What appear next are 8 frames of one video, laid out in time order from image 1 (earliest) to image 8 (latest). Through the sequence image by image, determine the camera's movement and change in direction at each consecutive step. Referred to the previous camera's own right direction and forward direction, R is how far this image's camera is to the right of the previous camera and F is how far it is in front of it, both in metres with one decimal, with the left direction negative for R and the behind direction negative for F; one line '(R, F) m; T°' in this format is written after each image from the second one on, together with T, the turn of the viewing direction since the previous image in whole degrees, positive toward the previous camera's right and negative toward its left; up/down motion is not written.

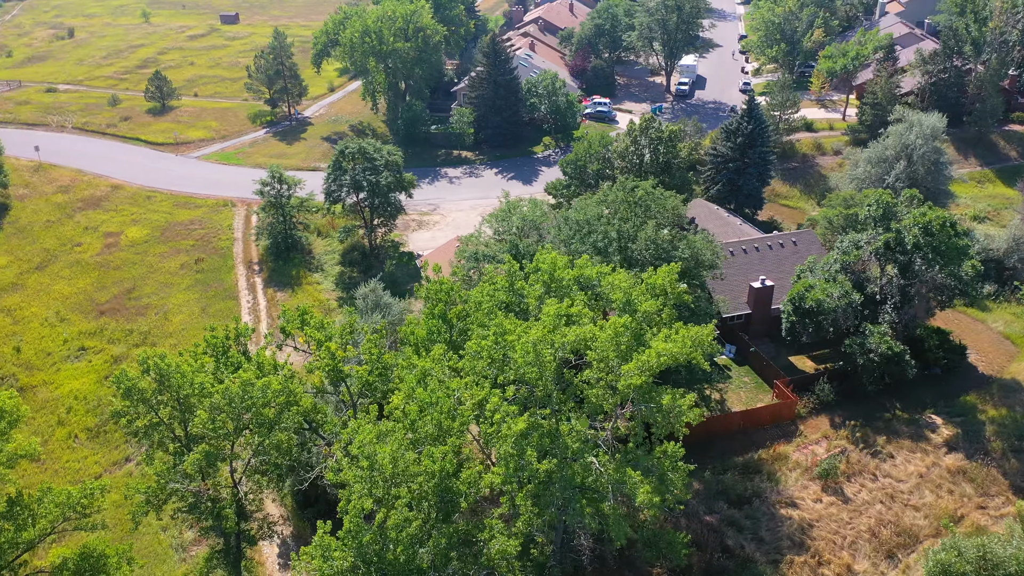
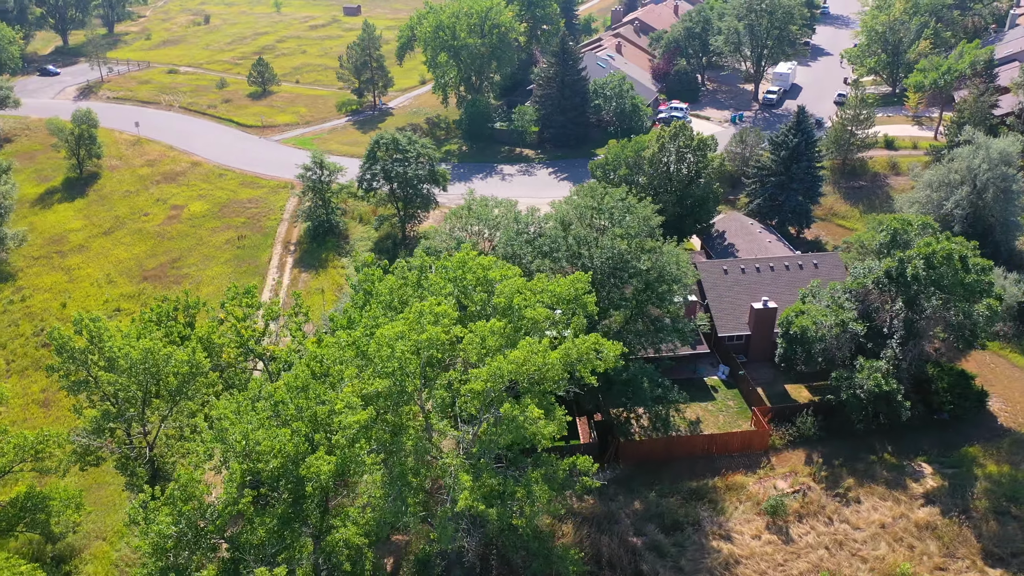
(+6.8, +0.6) m; -9°
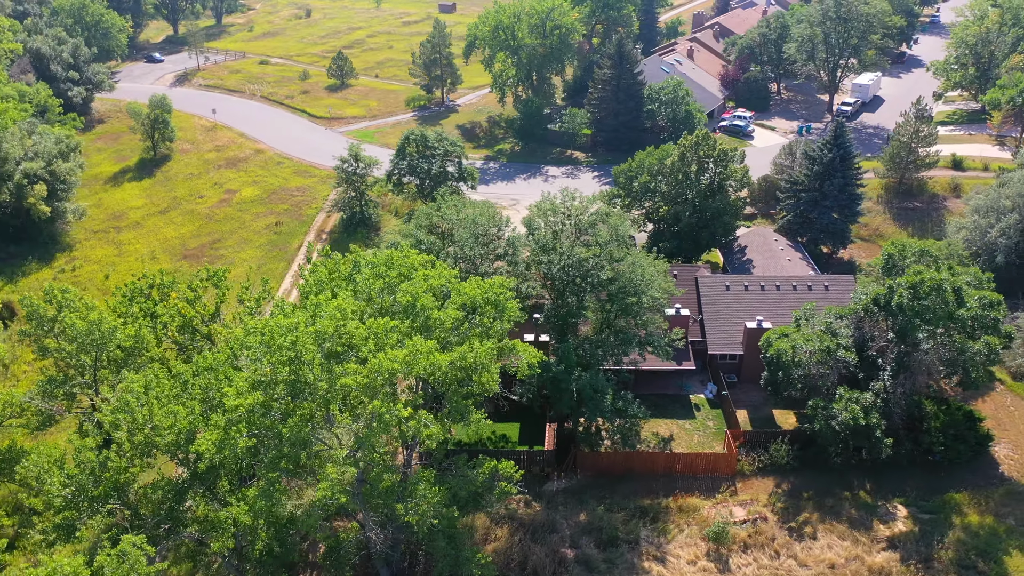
(+5.5, +0.3) m; -8°
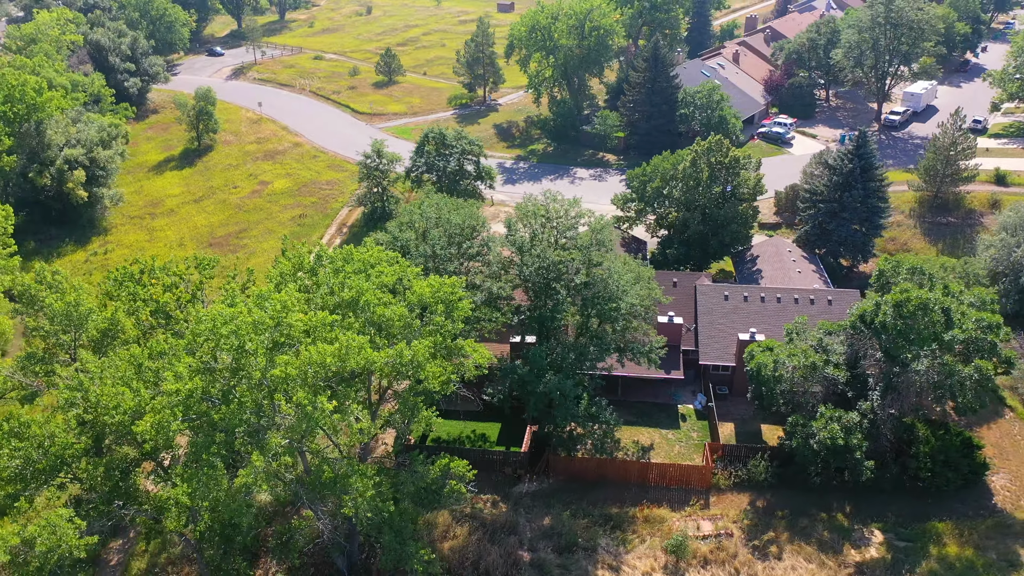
(+3.4, +0.1) m; -5°
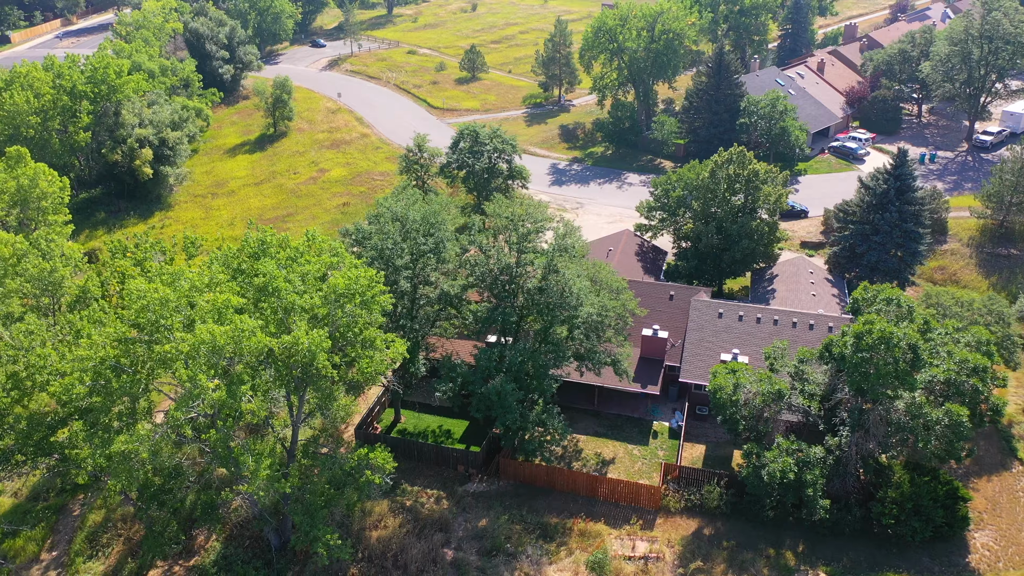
(+6.1, +0.5) m; -8°
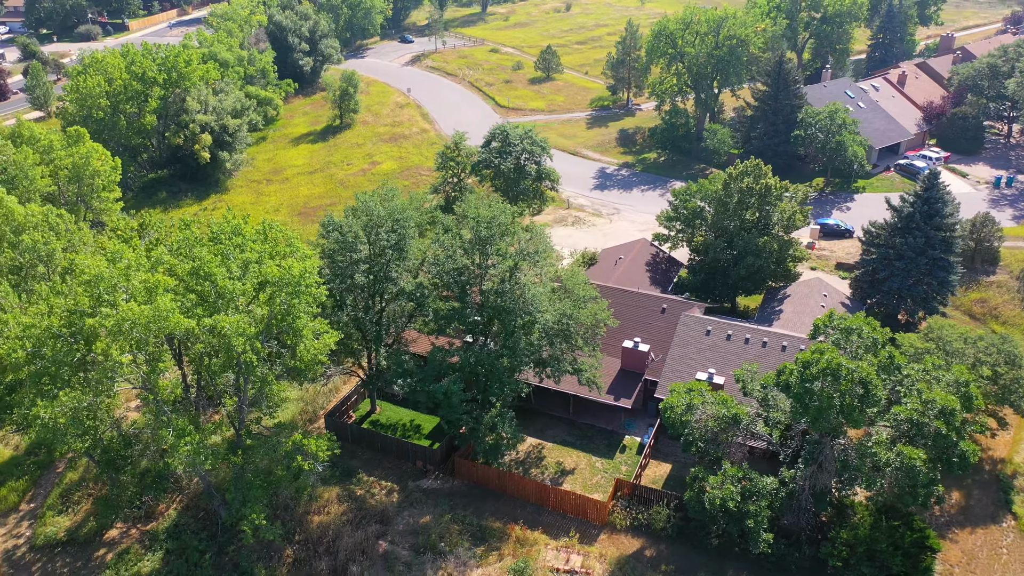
(+5.5, +0.4) m; -8°
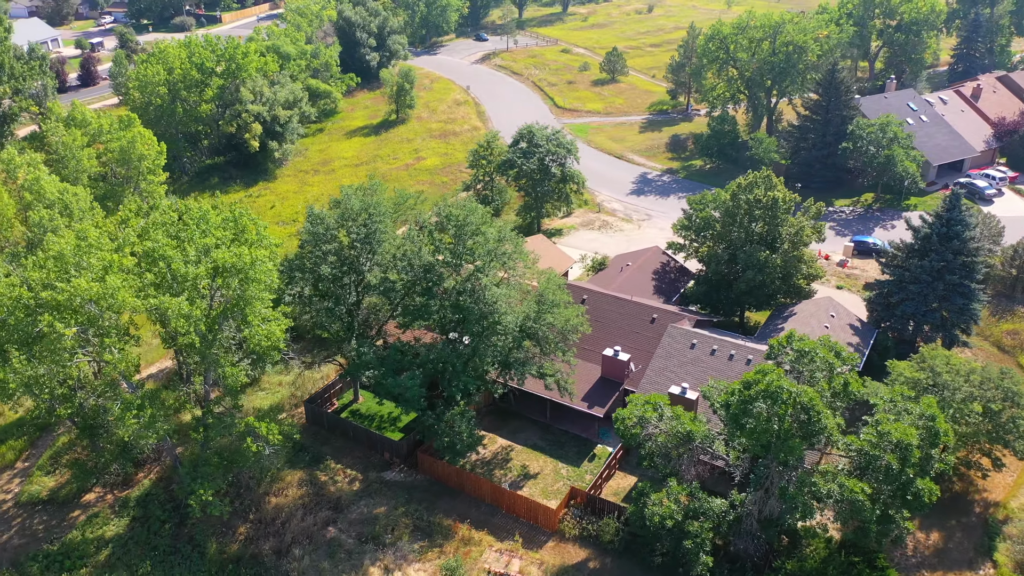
(+4.7, +0.3) m; -7°
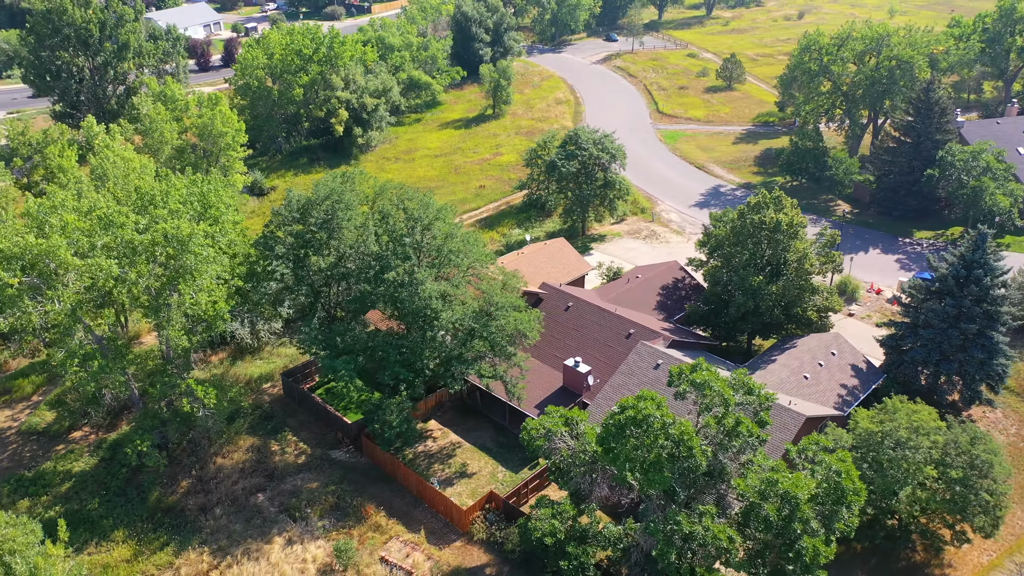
(+8.1, +0.9) m; -11°
